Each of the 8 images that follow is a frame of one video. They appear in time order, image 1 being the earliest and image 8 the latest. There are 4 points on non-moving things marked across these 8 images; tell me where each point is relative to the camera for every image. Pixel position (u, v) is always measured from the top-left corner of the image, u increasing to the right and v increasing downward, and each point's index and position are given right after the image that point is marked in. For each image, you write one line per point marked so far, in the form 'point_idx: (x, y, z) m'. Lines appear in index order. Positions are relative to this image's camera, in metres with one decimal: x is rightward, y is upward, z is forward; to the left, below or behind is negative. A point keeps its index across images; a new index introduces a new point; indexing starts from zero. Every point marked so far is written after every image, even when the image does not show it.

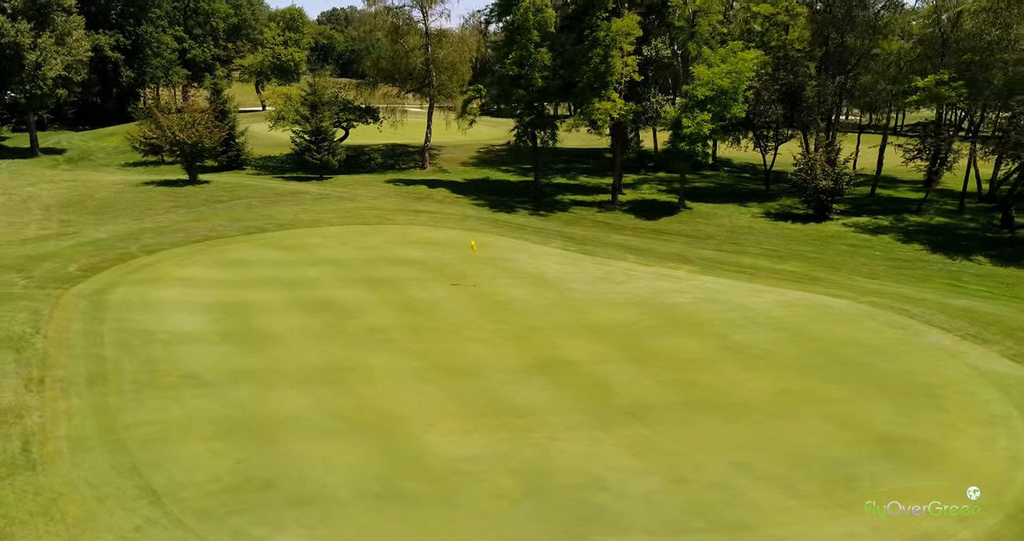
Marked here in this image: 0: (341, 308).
0: (-3.7, -0.9, +16.5) m
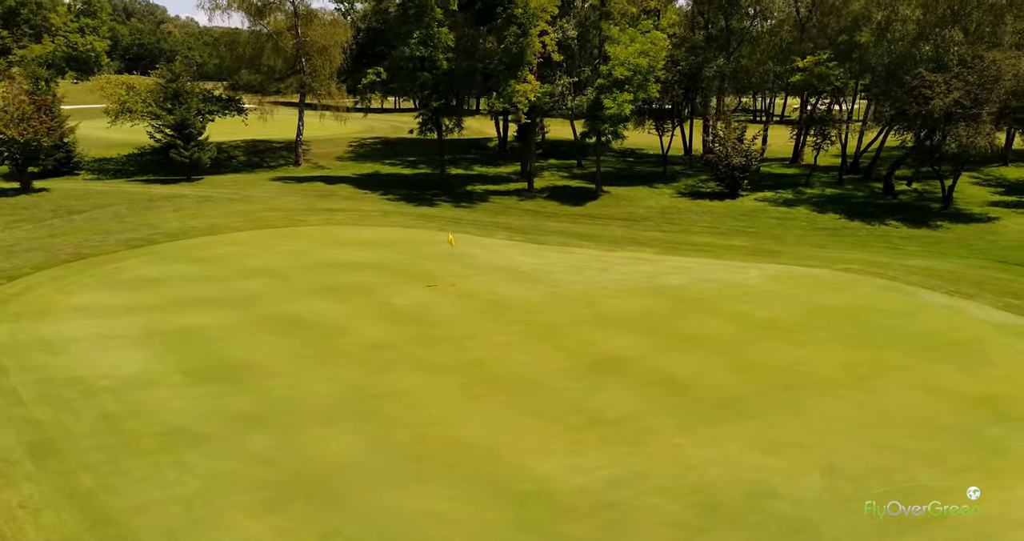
0: (-3.5, -1.0, +13.7) m
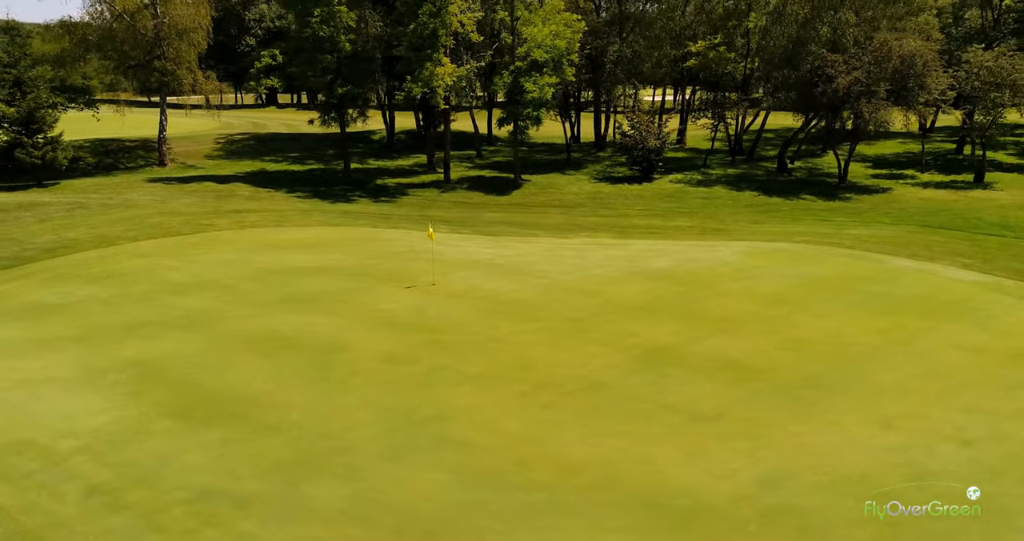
0: (-3.1, -1.1, +11.4) m
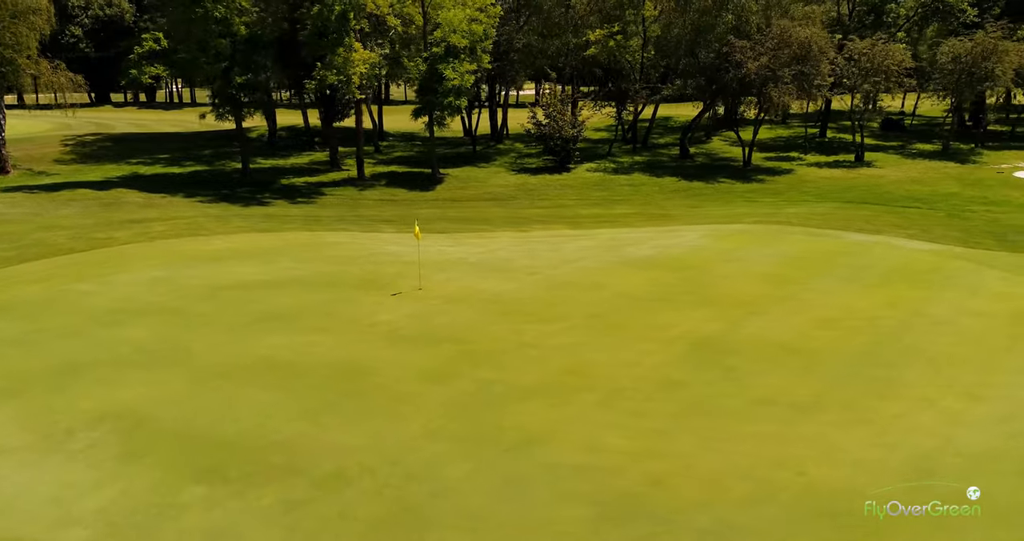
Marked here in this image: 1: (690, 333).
0: (-2.5, -1.2, +9.6) m
1: (+2.7, -0.9, +10.8) m
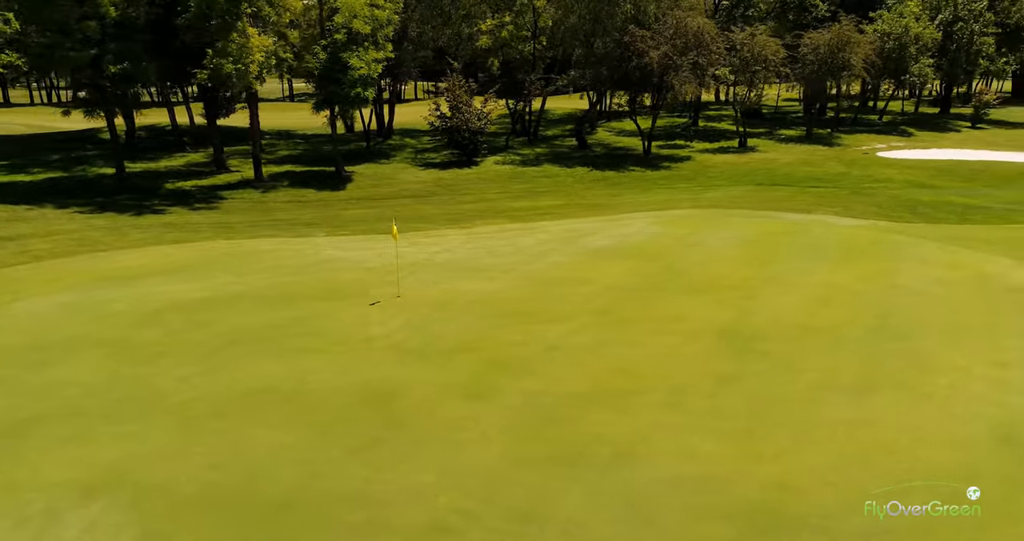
0: (-2.0, -1.3, +8.1) m
1: (+2.8, -0.7, +10.4) m
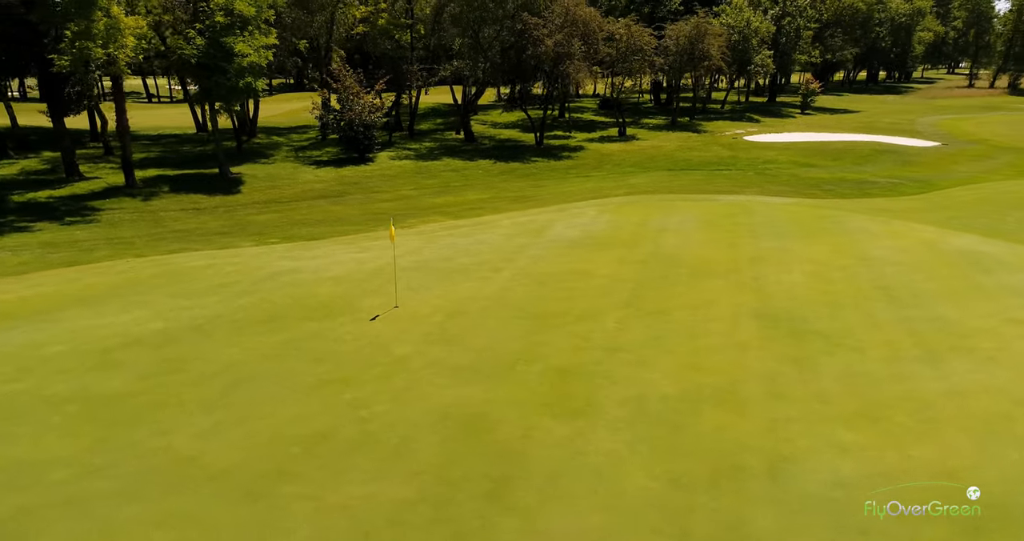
0: (-0.9, -1.4, +6.7) m
1: (+3.1, -0.5, +10.1) m
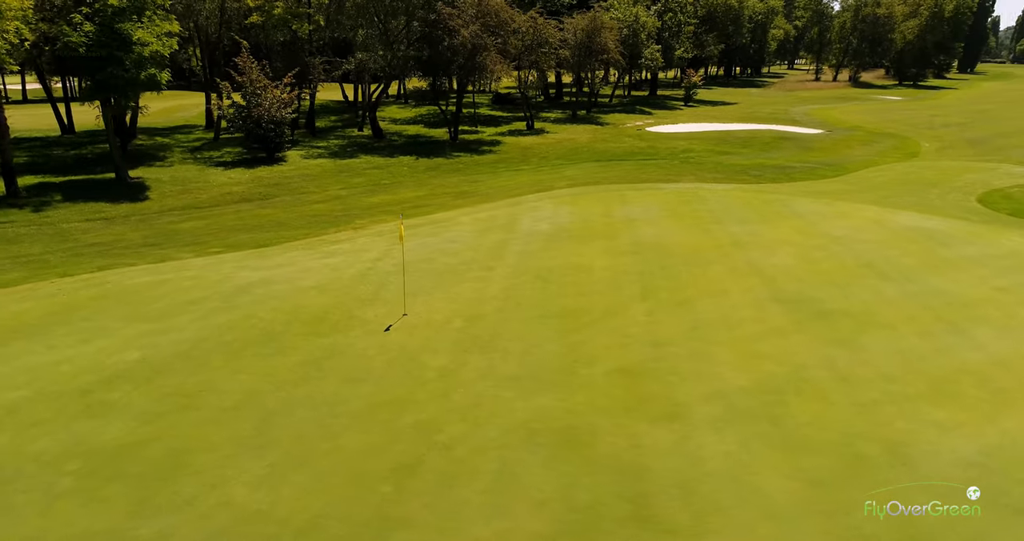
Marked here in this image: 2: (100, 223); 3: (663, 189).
0: (0.0, -1.4, +5.9) m
1: (+3.3, -0.3, +9.9) m
2: (-7.8, +0.9, +13.8) m
3: (+3.6, +1.9, +17.3) m
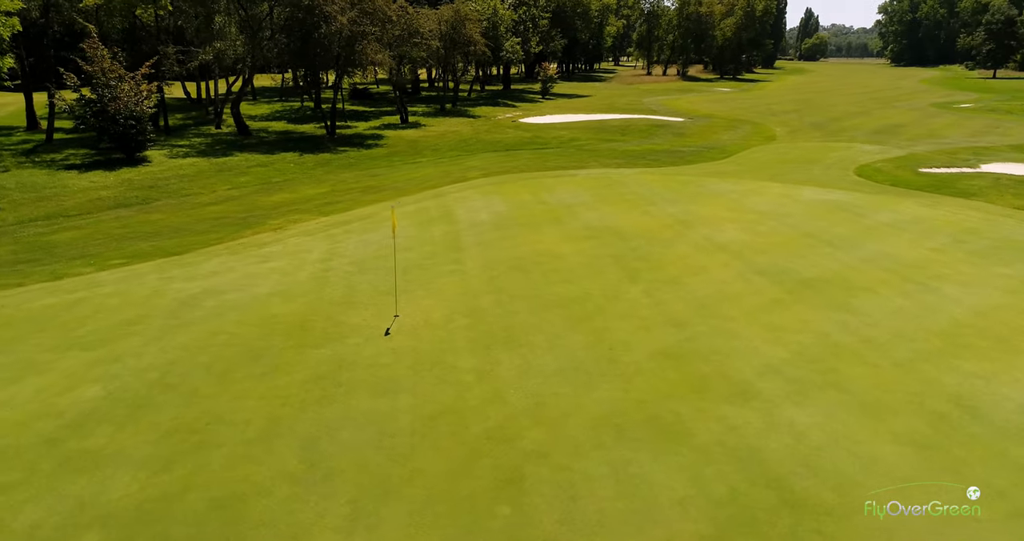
0: (+0.7, -1.3, +5.3) m
1: (+3.0, +0.1, +10.0) m
2: (-8.8, +0.5, +11.3) m
3: (+1.6, +2.3, +17.2) m
